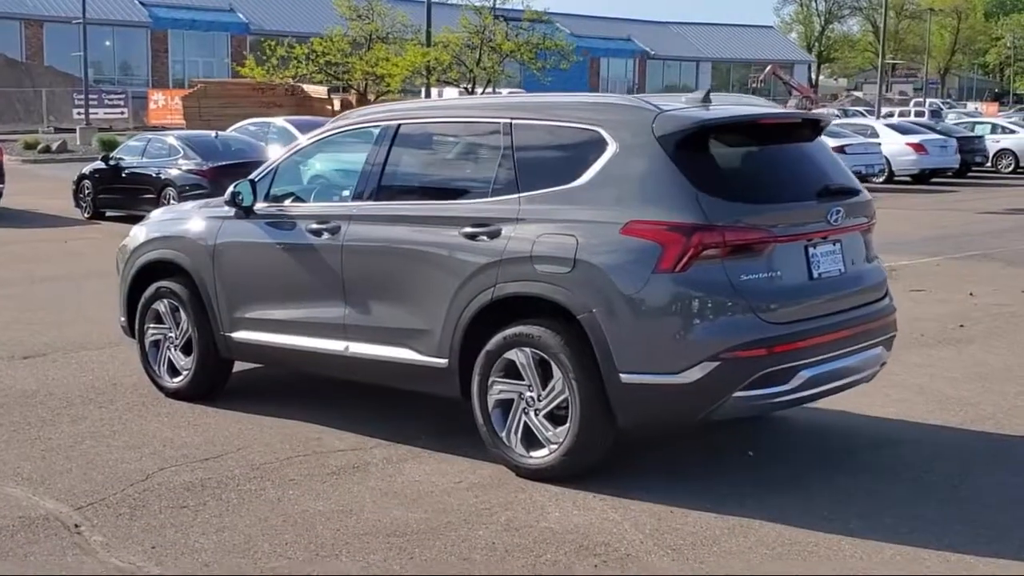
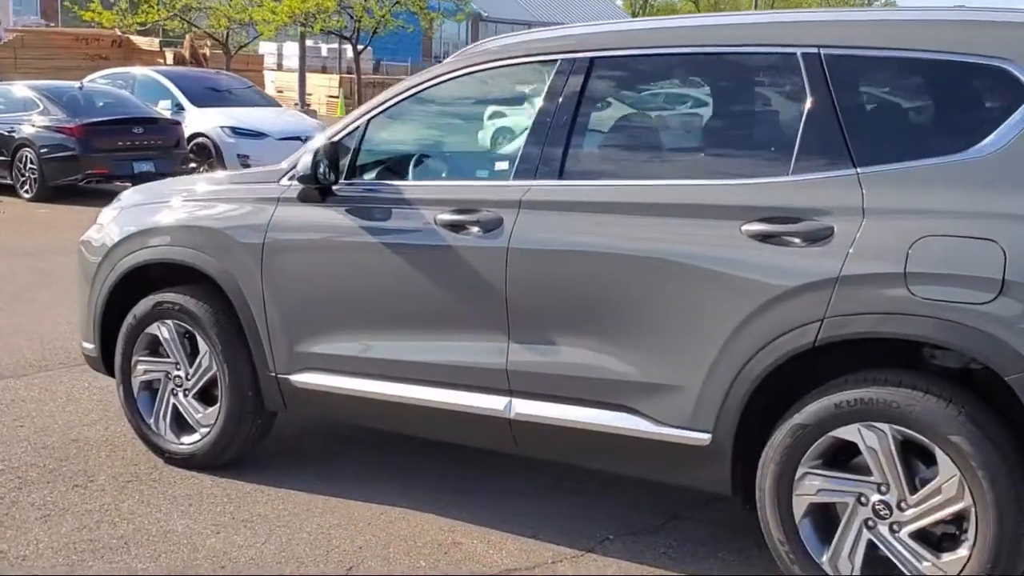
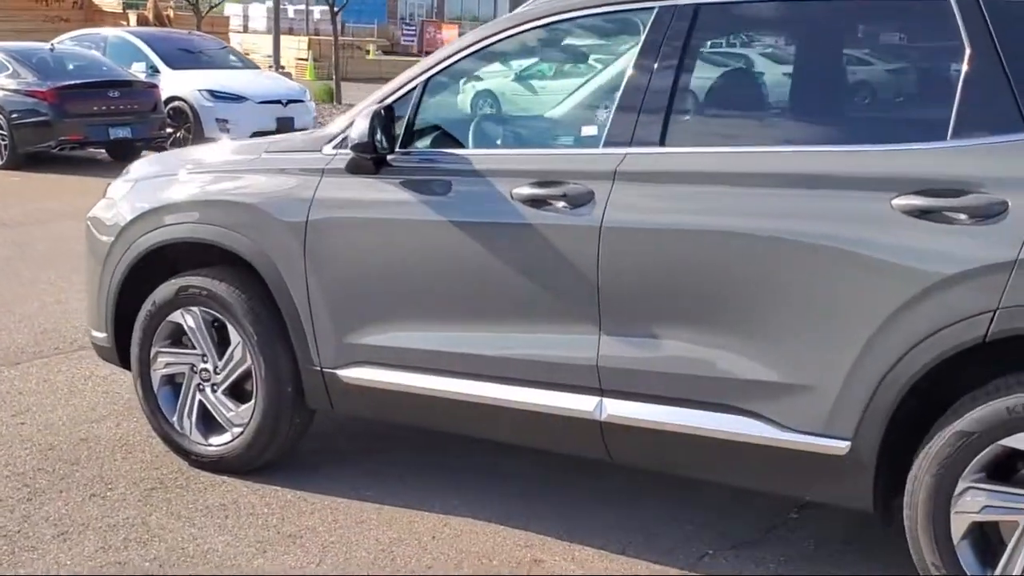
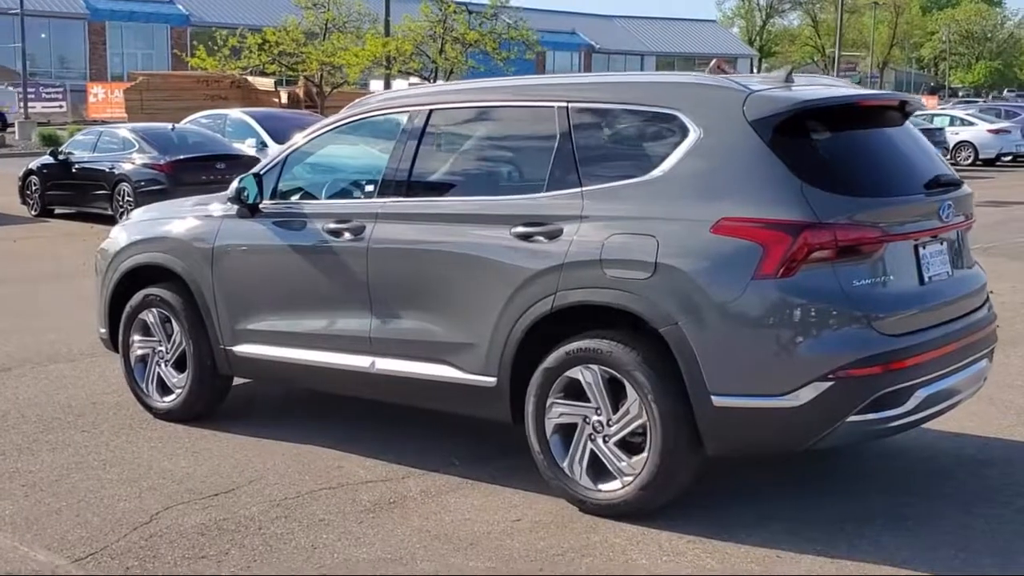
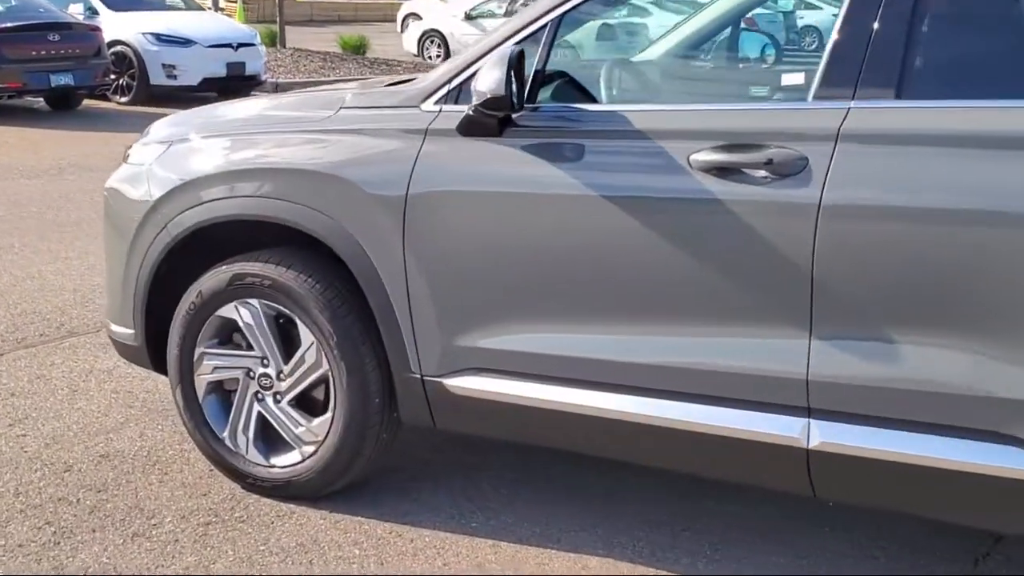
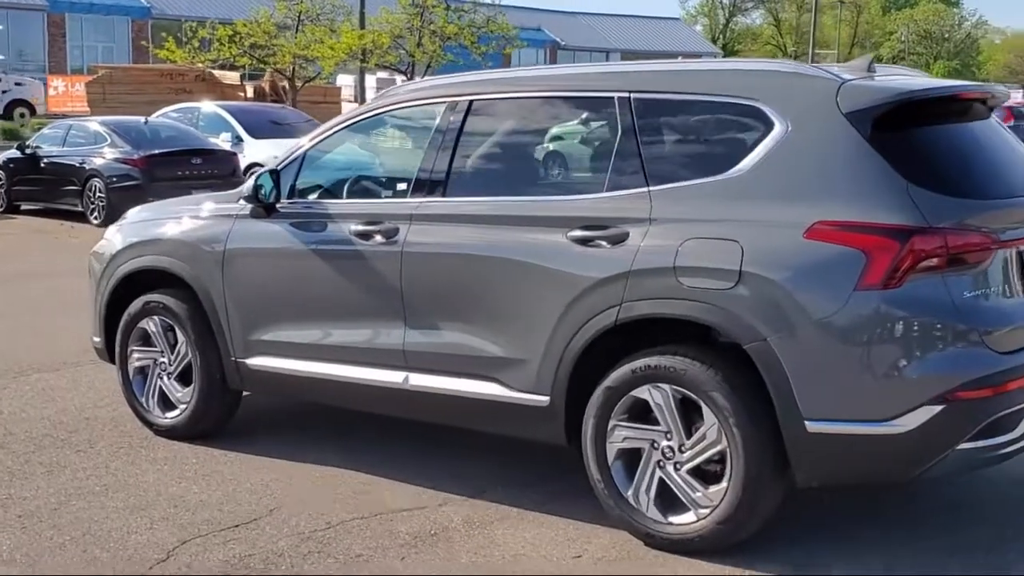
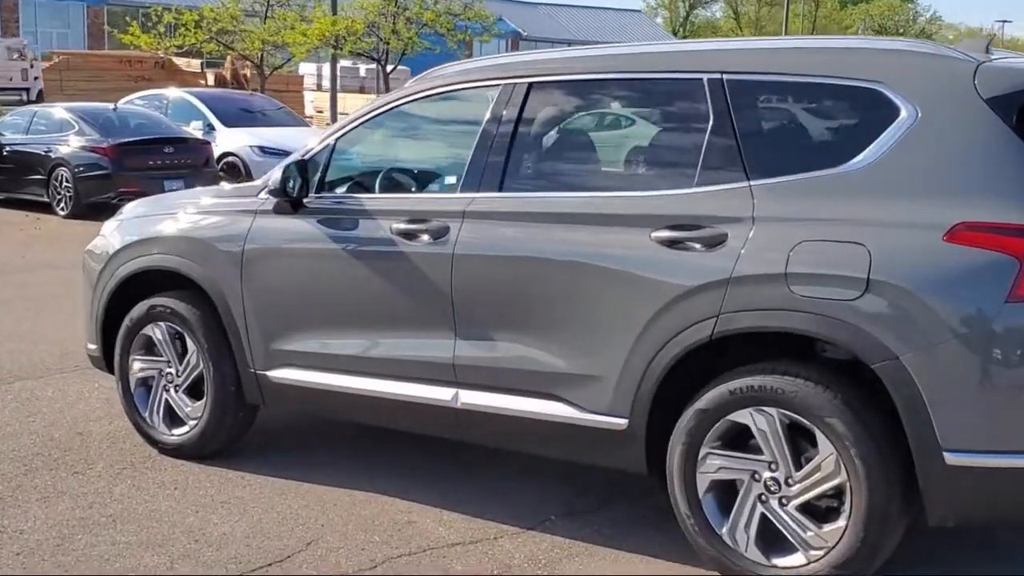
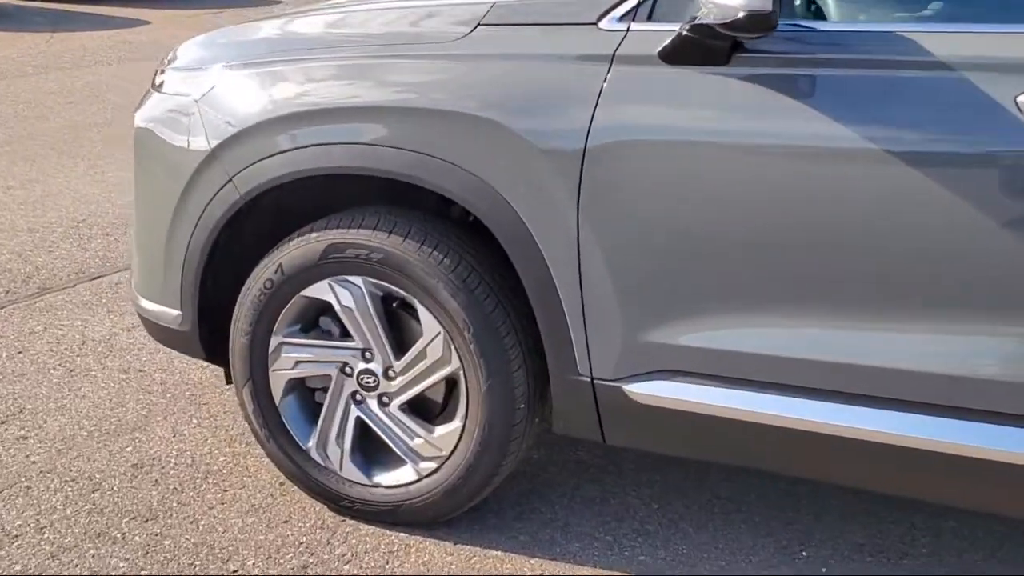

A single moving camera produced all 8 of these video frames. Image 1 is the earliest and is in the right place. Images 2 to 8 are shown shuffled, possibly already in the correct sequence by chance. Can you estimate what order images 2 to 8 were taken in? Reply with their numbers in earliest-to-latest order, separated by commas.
4, 6, 7, 2, 3, 5, 8
